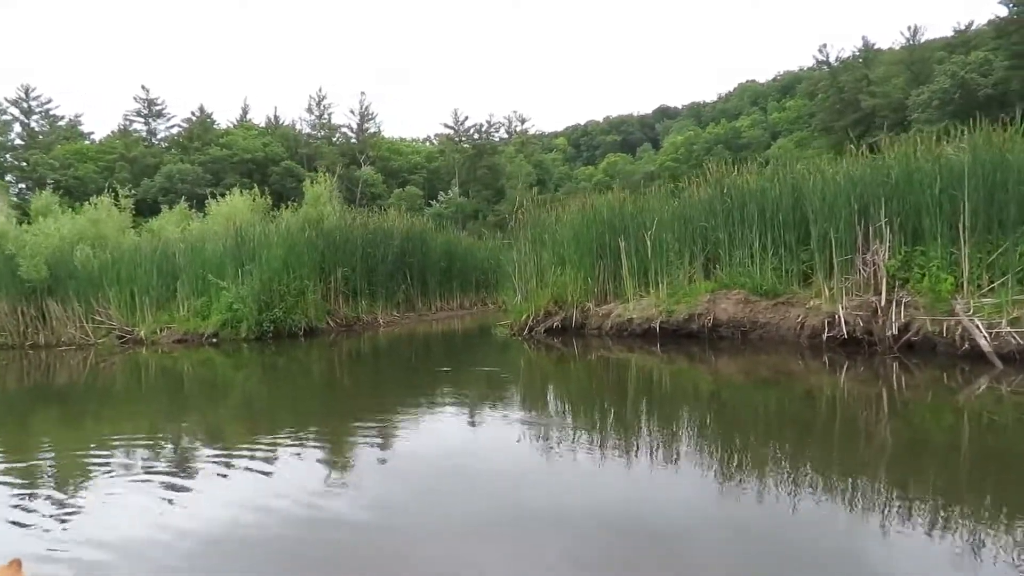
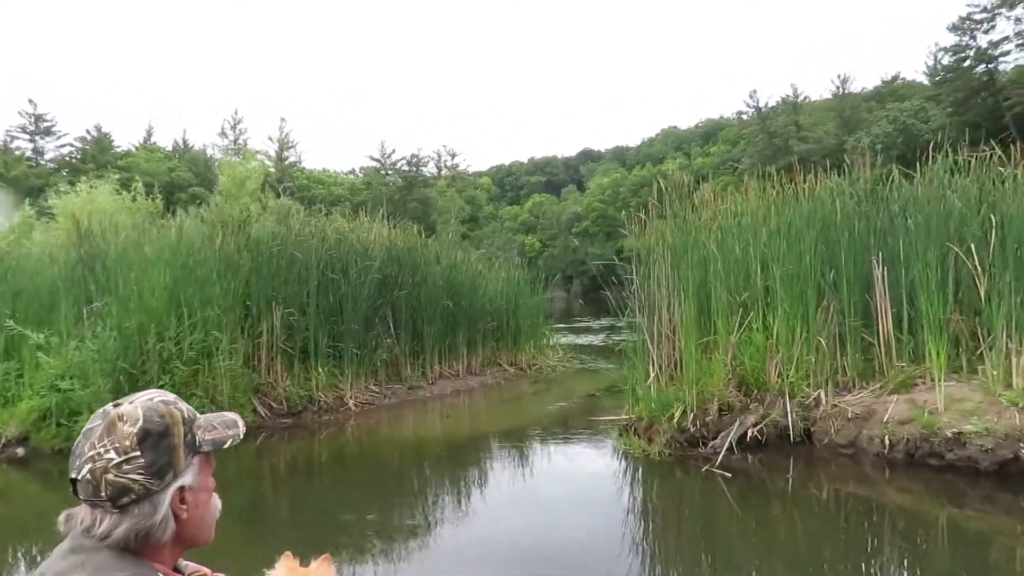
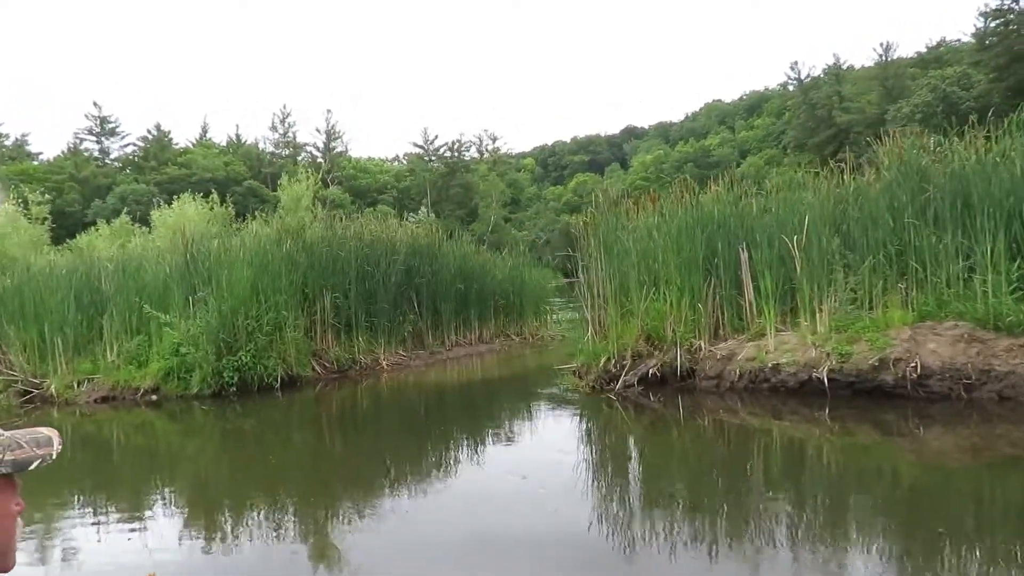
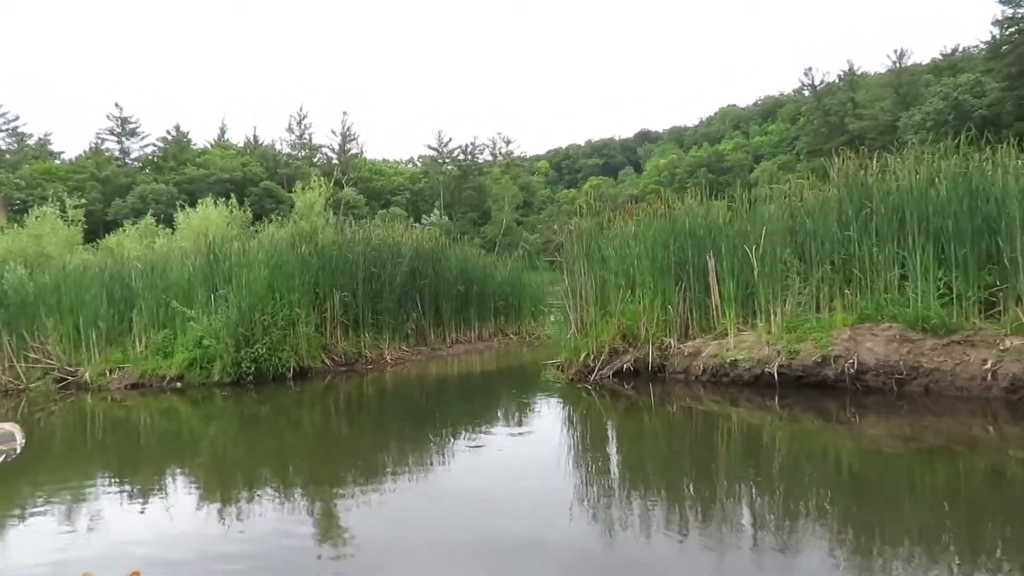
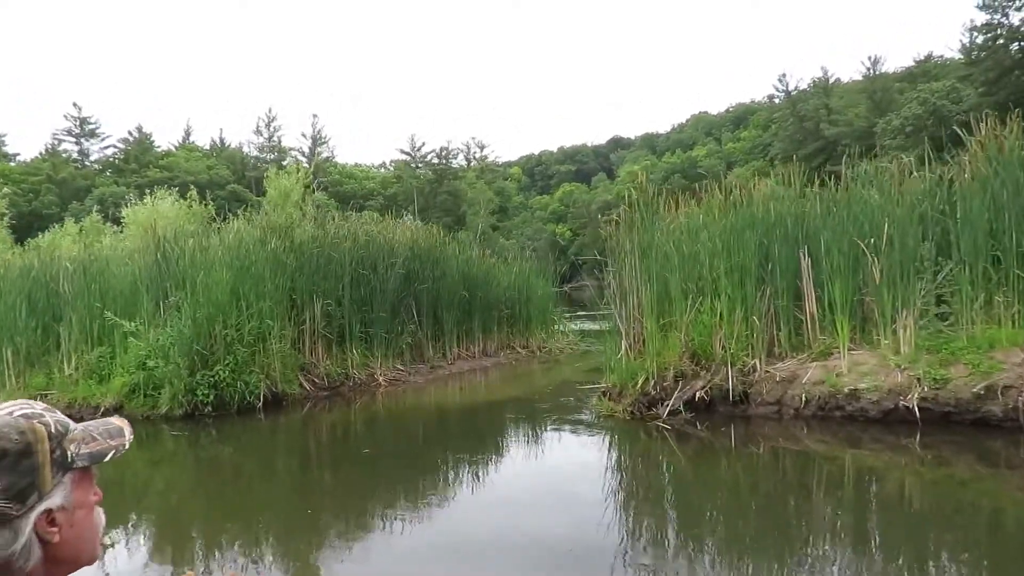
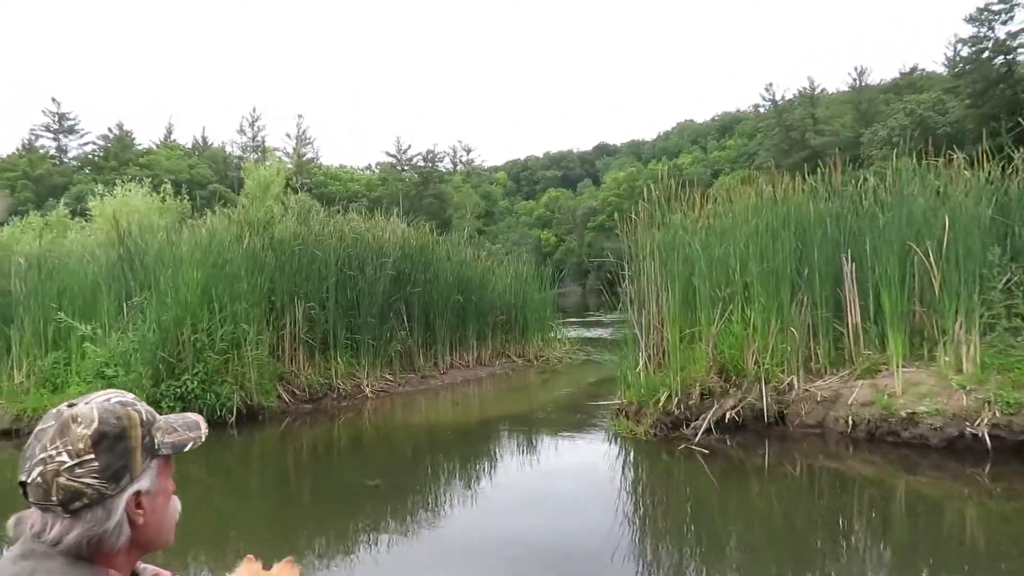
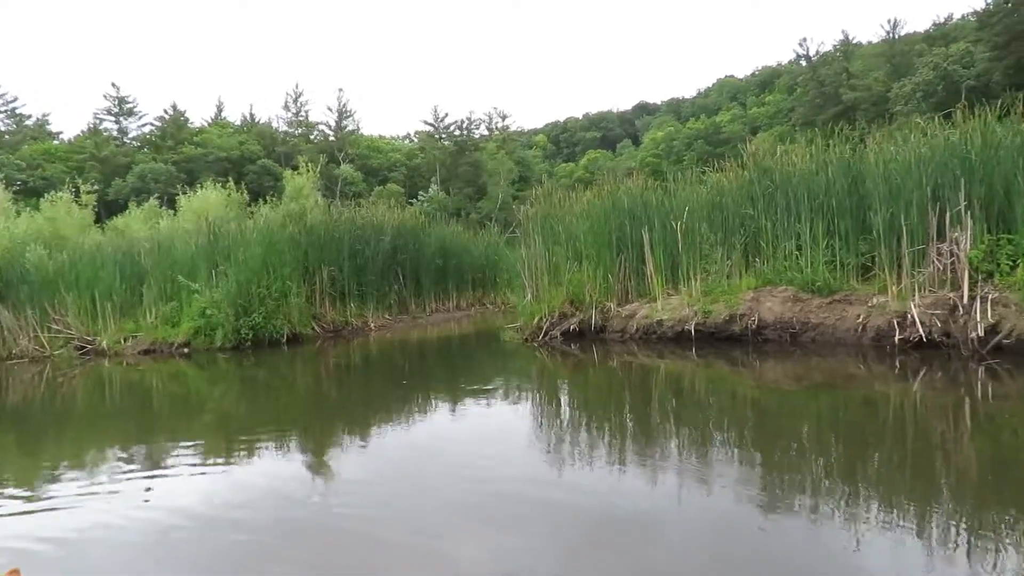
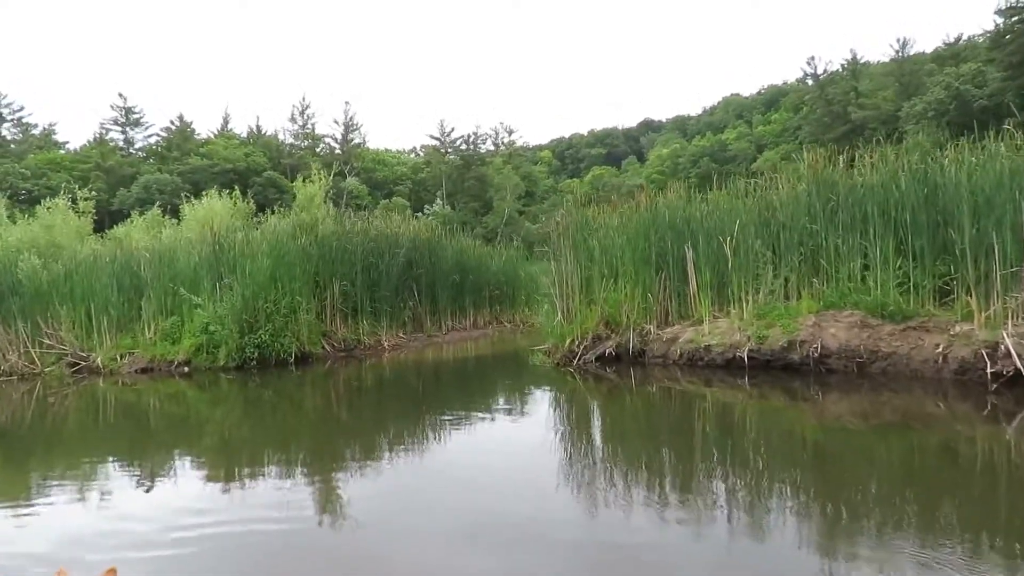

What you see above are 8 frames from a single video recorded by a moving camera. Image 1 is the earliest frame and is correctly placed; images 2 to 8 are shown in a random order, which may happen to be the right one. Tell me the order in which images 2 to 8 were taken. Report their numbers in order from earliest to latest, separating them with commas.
7, 8, 4, 3, 5, 6, 2
